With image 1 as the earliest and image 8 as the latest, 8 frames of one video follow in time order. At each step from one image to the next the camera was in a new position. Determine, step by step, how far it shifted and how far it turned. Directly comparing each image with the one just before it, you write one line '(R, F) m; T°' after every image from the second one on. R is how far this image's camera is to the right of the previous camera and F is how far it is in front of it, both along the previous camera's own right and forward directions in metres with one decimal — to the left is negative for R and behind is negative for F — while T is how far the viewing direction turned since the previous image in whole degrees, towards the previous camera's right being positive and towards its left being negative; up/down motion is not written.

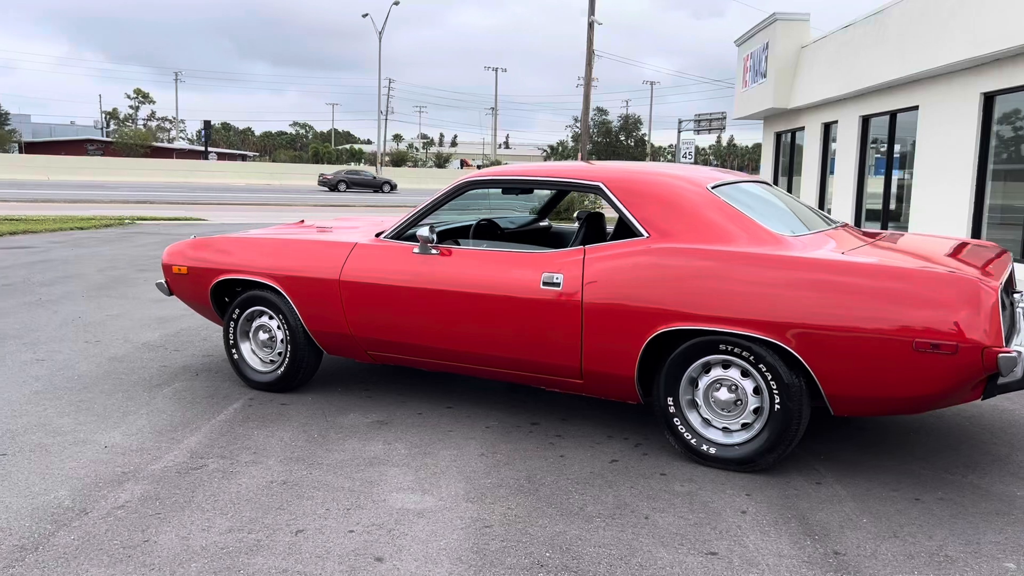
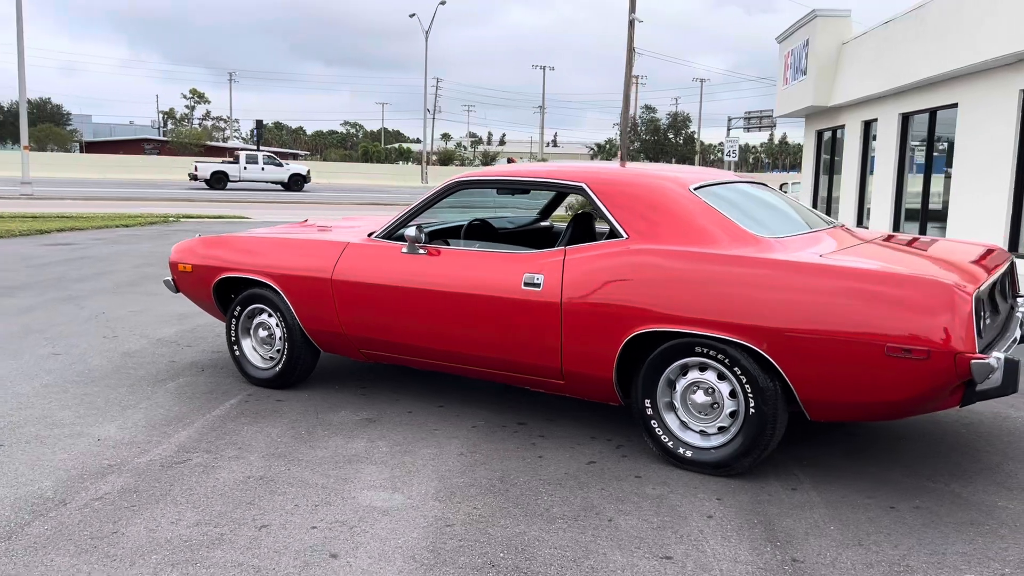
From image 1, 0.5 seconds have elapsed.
(+0.3, 0.0) m; -3°
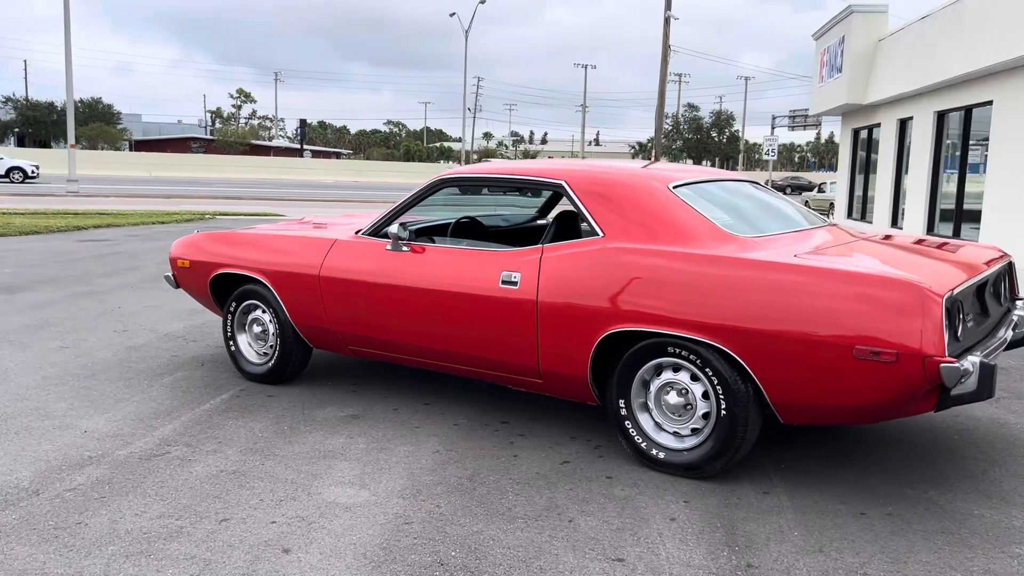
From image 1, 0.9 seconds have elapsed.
(+0.3, 0.0) m; -3°
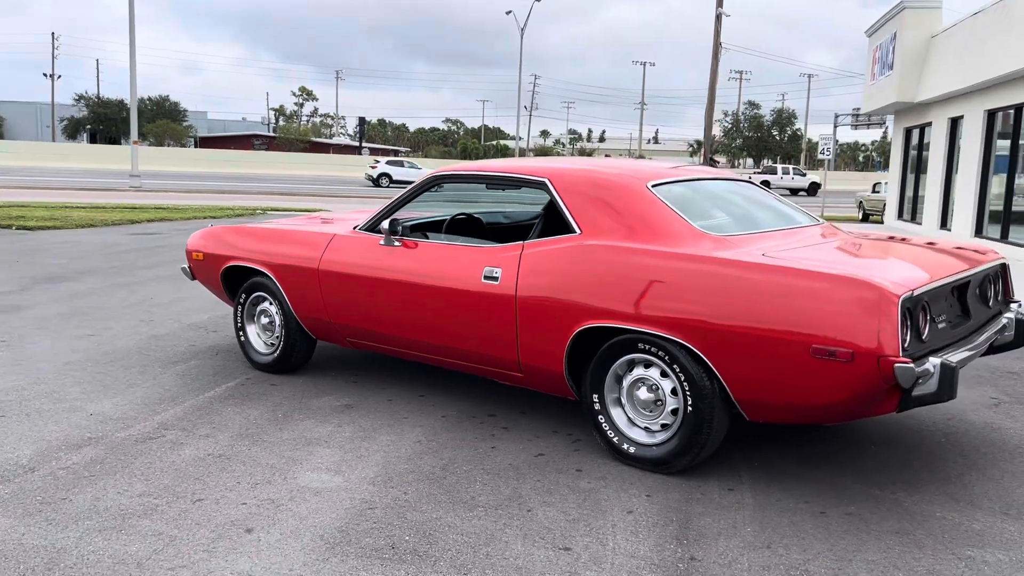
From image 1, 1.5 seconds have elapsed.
(+0.4, -0.1) m; -4°
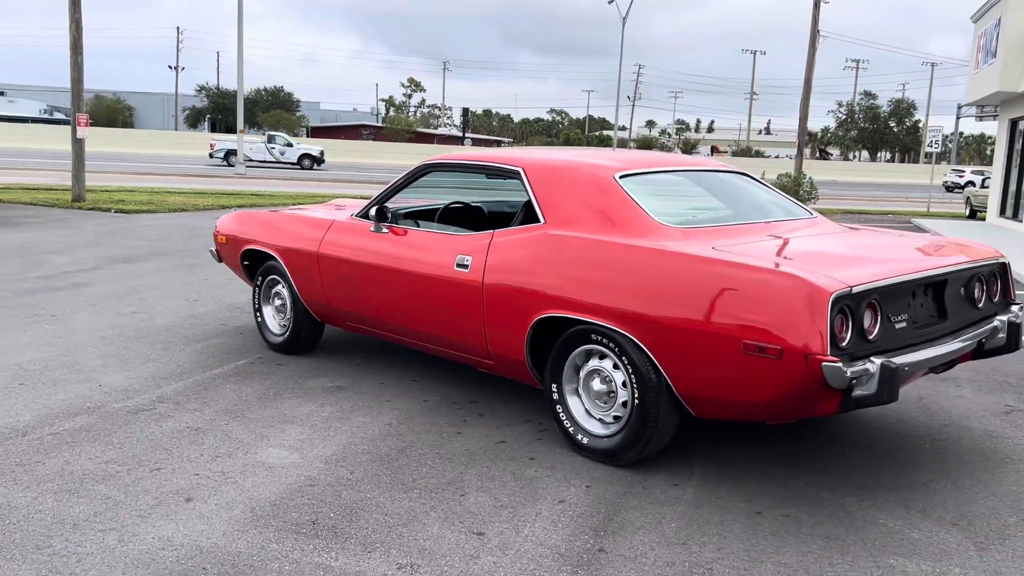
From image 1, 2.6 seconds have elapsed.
(+0.6, 0.0) m; -7°
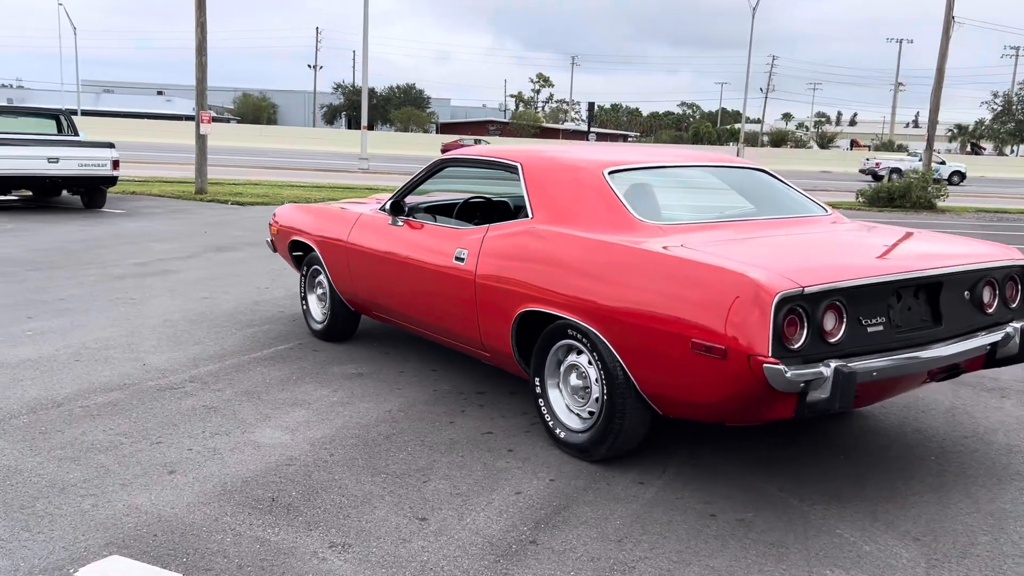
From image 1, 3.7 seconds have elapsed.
(+0.6, 0.0) m; -8°
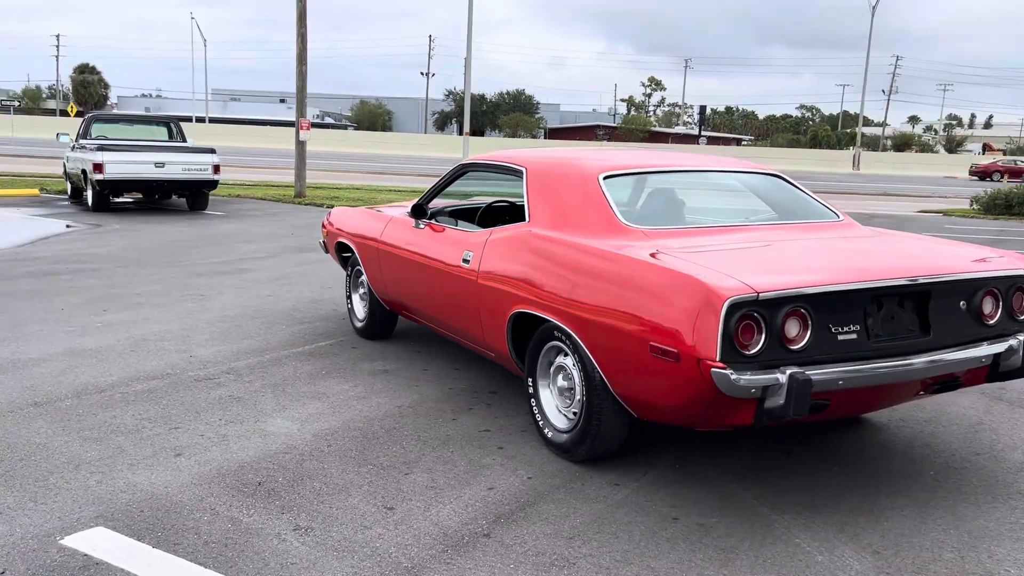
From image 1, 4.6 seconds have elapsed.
(+0.5, -0.1) m; -7°
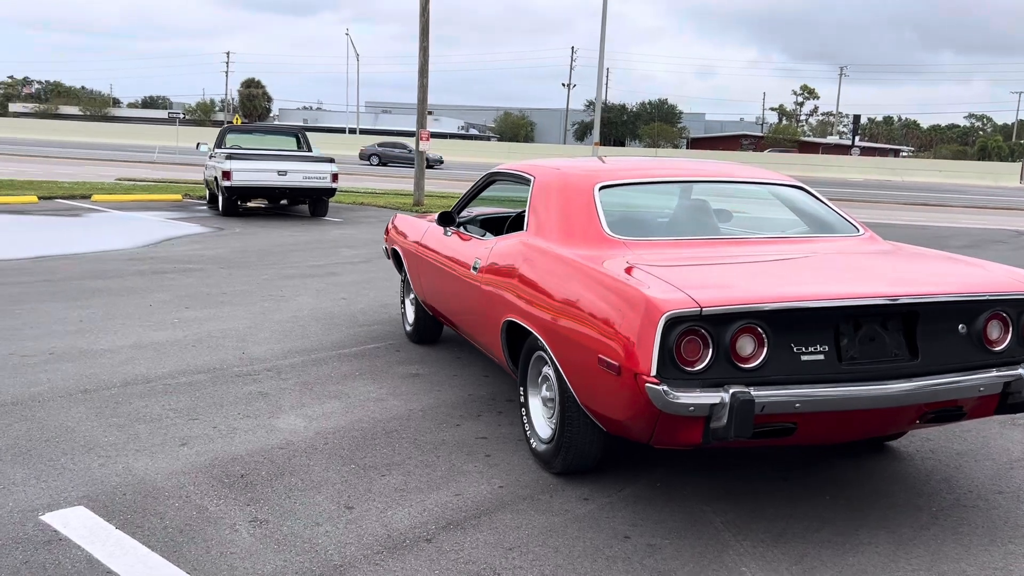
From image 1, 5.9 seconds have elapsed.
(+0.7, +0.1) m; -9°
